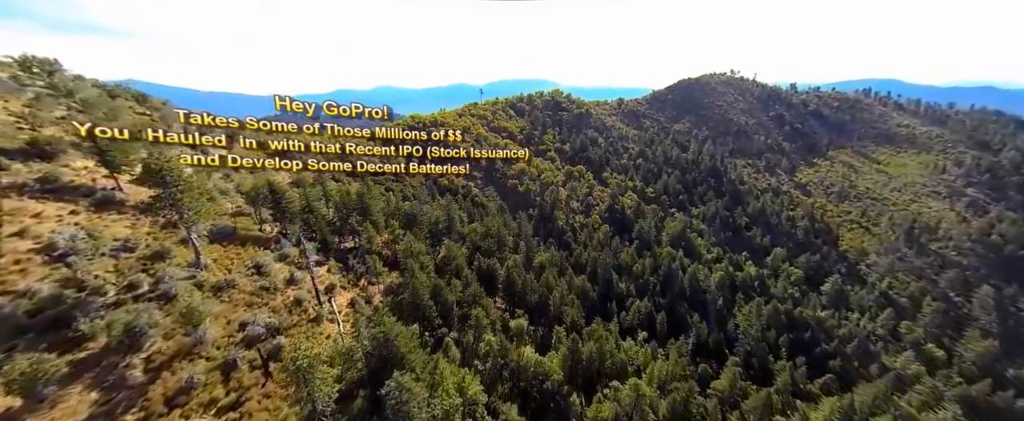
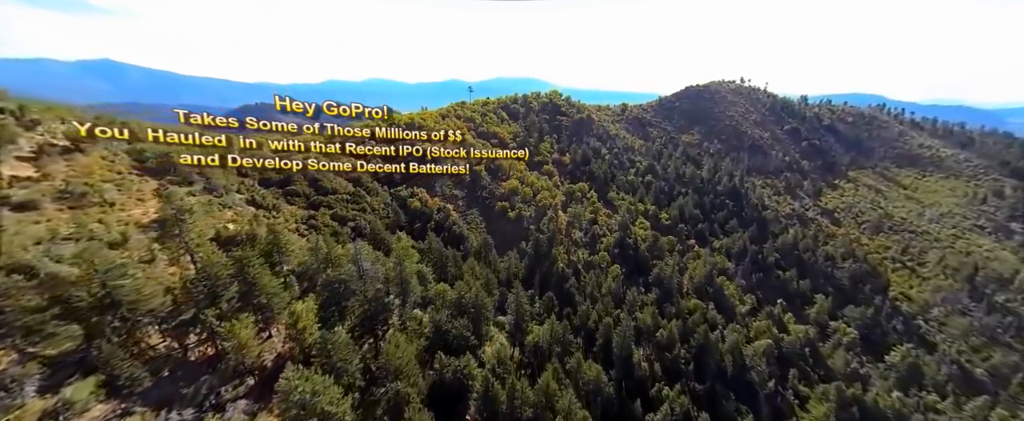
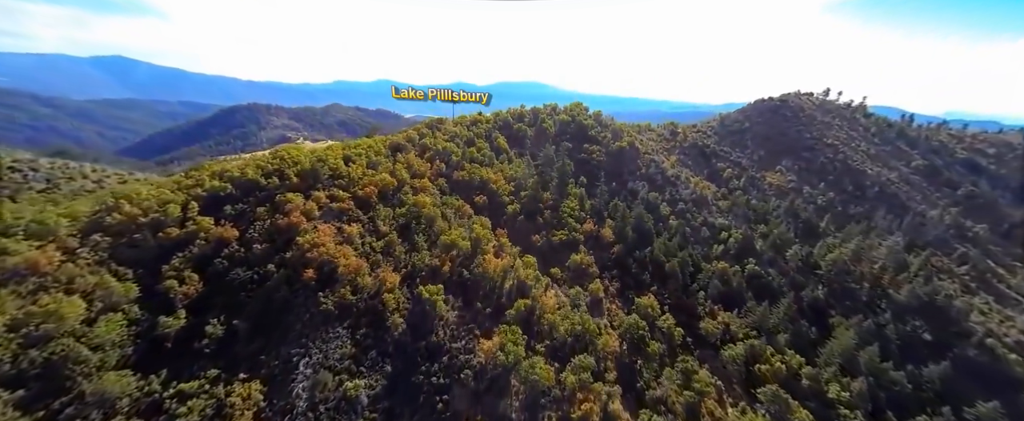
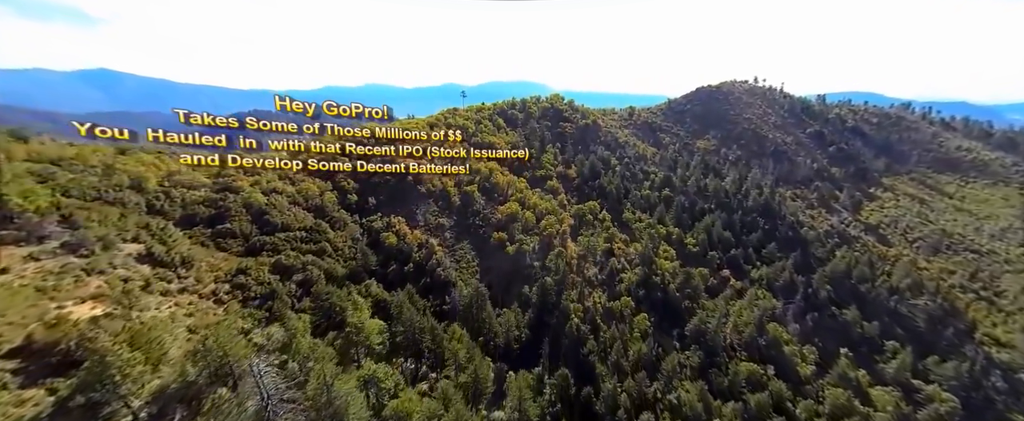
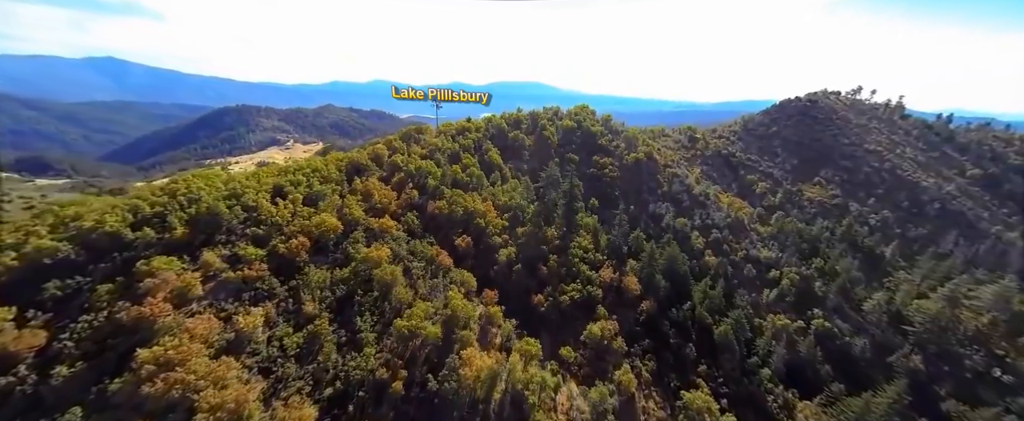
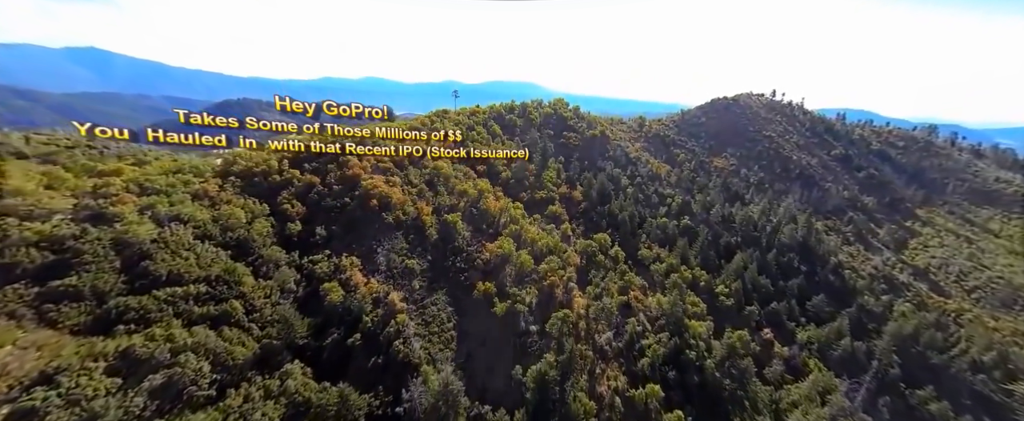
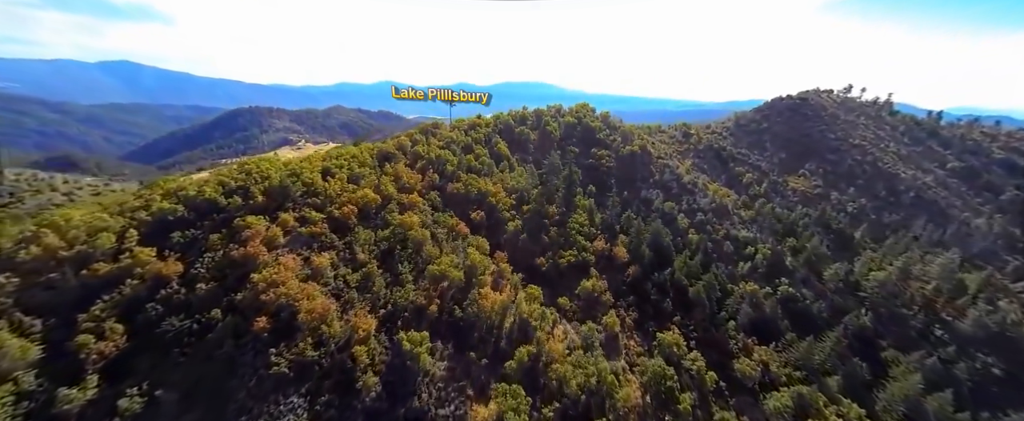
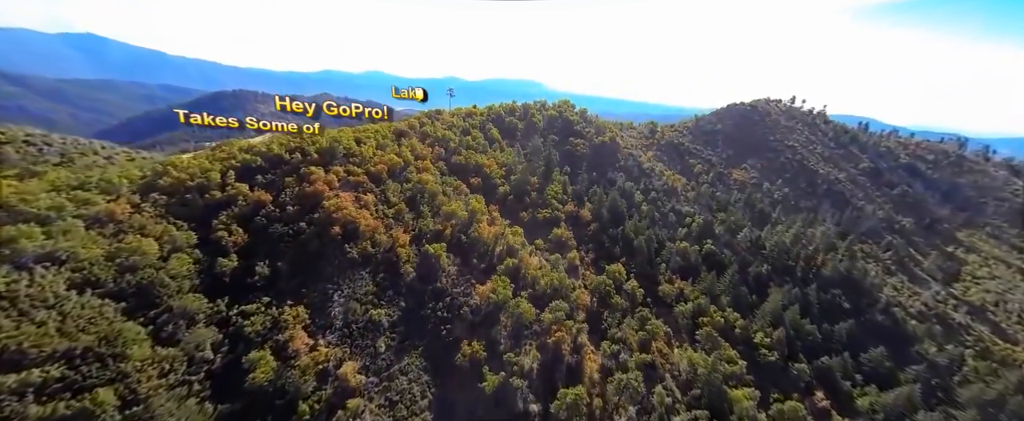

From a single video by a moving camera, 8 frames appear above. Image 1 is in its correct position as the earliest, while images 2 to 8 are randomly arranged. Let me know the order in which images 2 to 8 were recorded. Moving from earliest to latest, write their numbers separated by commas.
2, 4, 6, 8, 3, 7, 5
